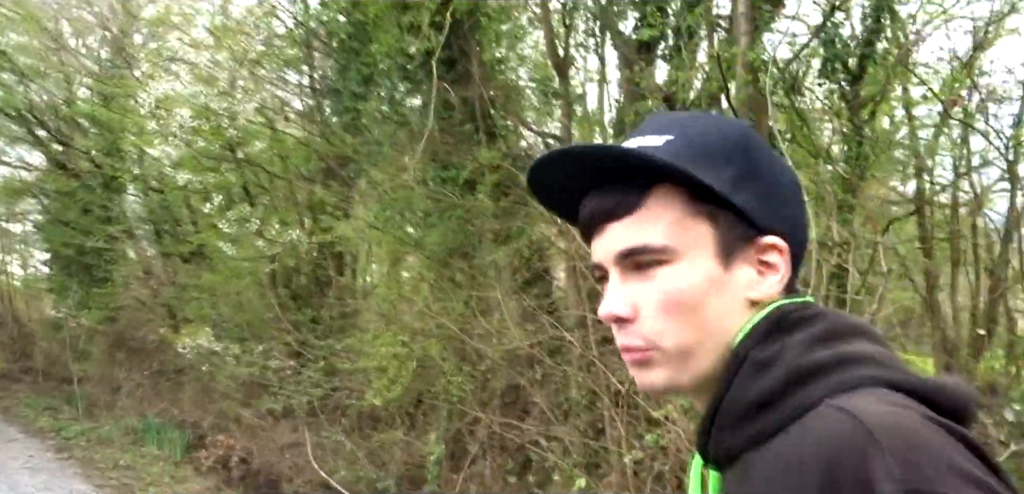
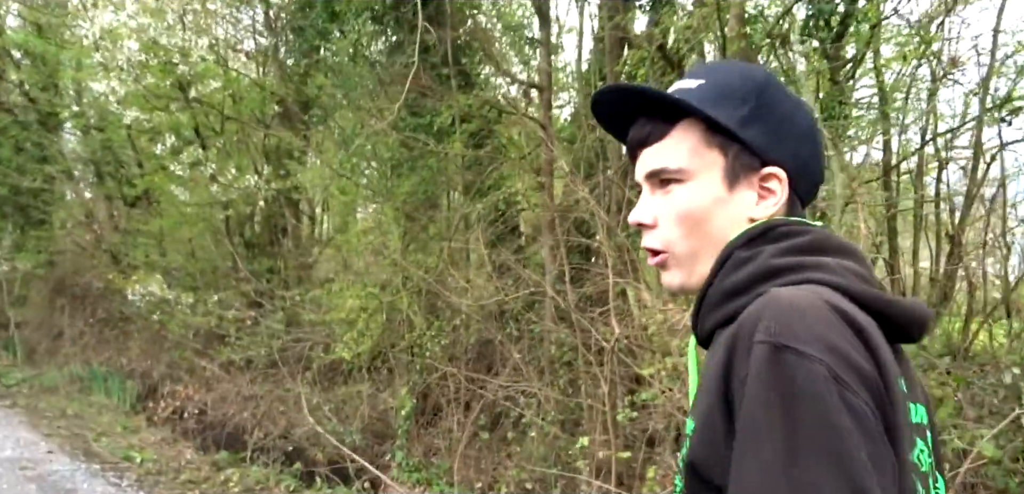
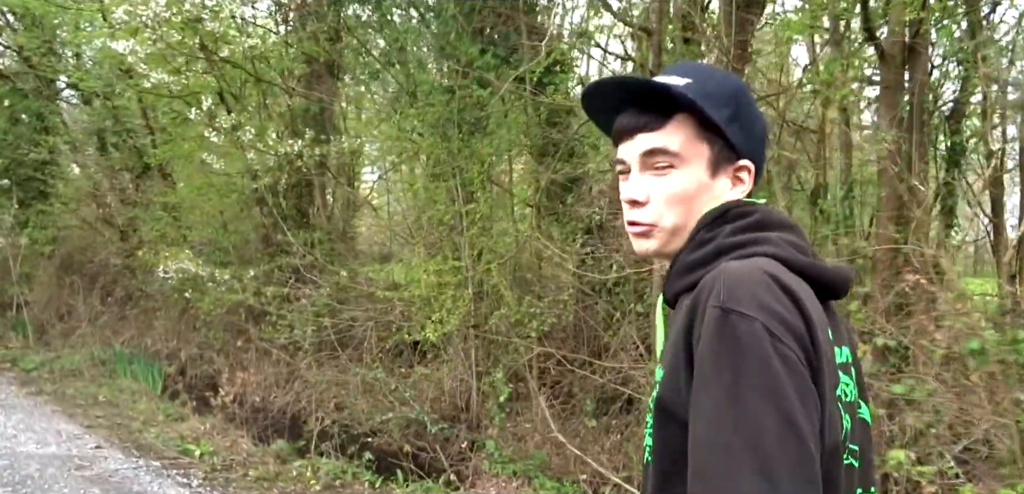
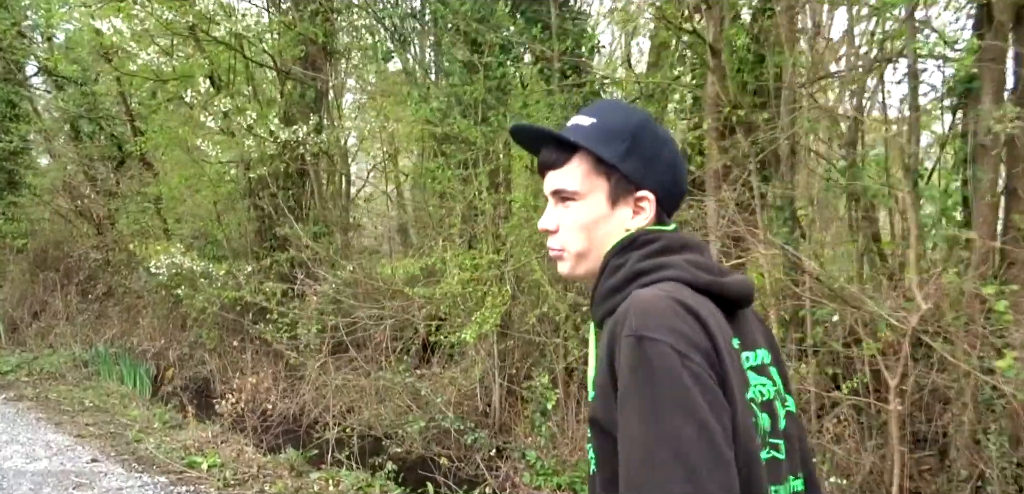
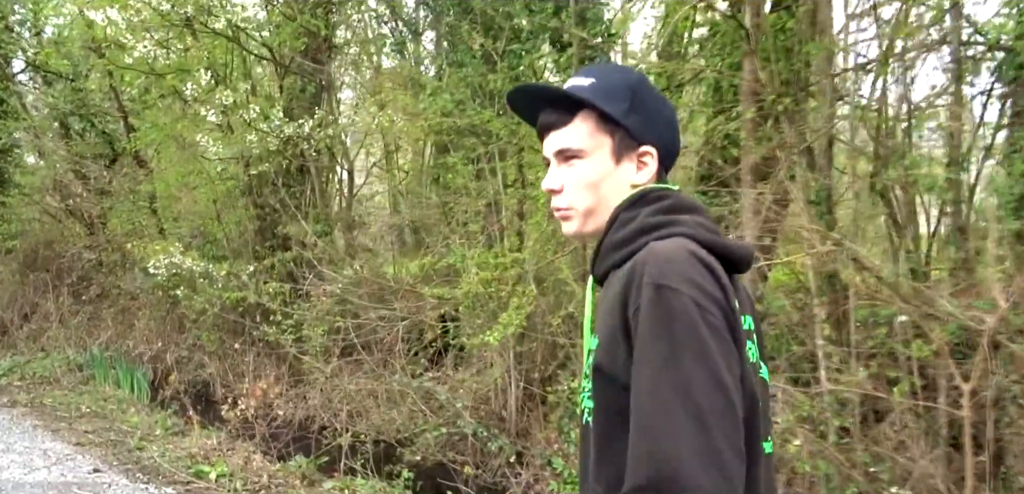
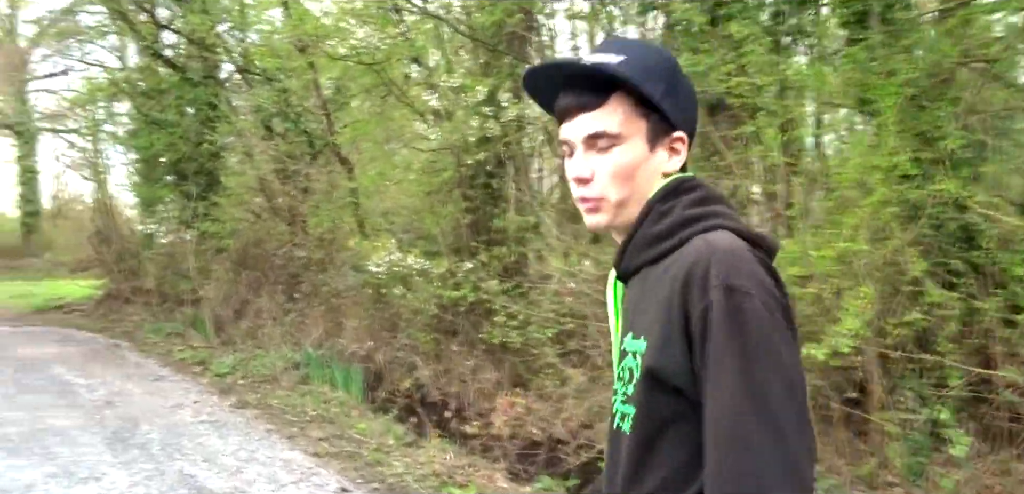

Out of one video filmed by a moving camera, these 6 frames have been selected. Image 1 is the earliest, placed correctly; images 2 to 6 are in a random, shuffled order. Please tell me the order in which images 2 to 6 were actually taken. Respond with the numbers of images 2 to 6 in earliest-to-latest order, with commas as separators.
2, 3, 4, 5, 6
